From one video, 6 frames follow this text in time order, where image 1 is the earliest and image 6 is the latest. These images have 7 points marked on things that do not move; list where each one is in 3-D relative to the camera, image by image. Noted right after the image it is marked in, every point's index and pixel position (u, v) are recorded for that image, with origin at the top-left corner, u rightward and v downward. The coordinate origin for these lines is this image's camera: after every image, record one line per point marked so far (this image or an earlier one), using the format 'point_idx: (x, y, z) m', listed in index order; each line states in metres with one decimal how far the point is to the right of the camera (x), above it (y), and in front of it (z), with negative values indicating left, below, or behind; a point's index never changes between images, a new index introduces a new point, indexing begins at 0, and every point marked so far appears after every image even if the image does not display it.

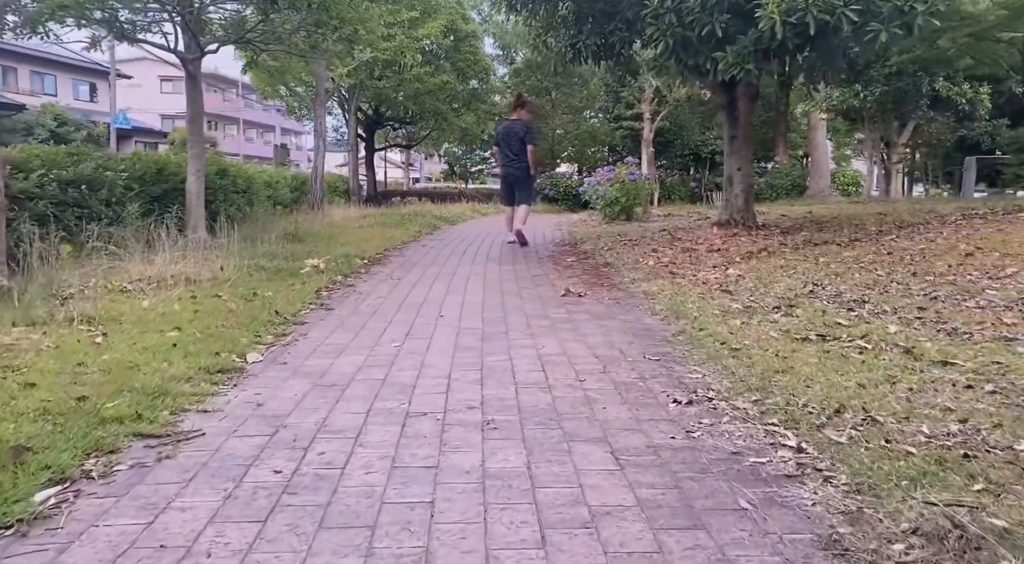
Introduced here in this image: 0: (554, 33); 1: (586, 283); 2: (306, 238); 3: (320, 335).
0: (+0.5, +3.3, +12.9) m
1: (+0.7, 0.0, +8.8) m
2: (-2.9, +0.6, +13.9) m
3: (-1.2, -0.3, +5.8) m
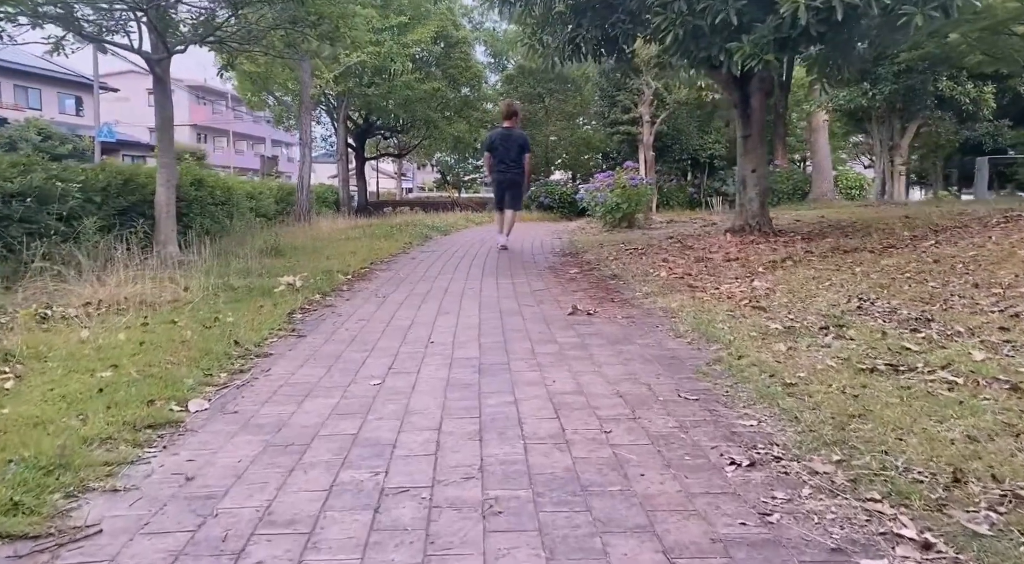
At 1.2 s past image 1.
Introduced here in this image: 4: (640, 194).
0: (+0.5, +3.1, +12.0) m
1: (+0.7, -0.1, +7.9) m
2: (-2.9, +0.4, +12.9) m
3: (-1.1, -0.4, +4.9) m
4: (+2.2, +1.5, +17.2) m
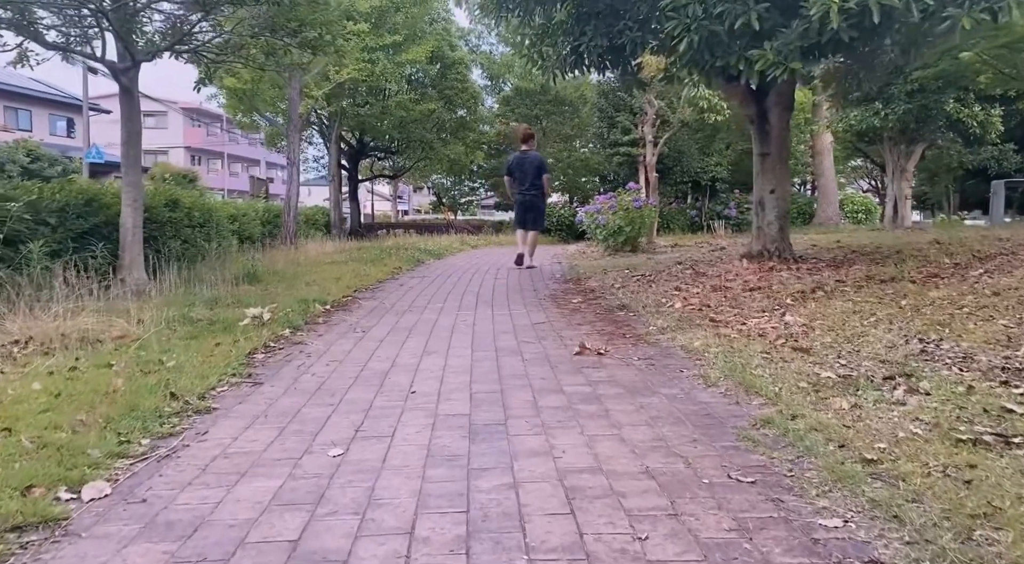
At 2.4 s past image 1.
0: (+0.4, +2.8, +11.1) m
1: (+0.6, -0.4, +6.9) m
2: (-3.0, 0.0, +11.9) m
3: (-1.1, -0.6, +3.9) m
4: (+2.2, +1.1, +16.2) m
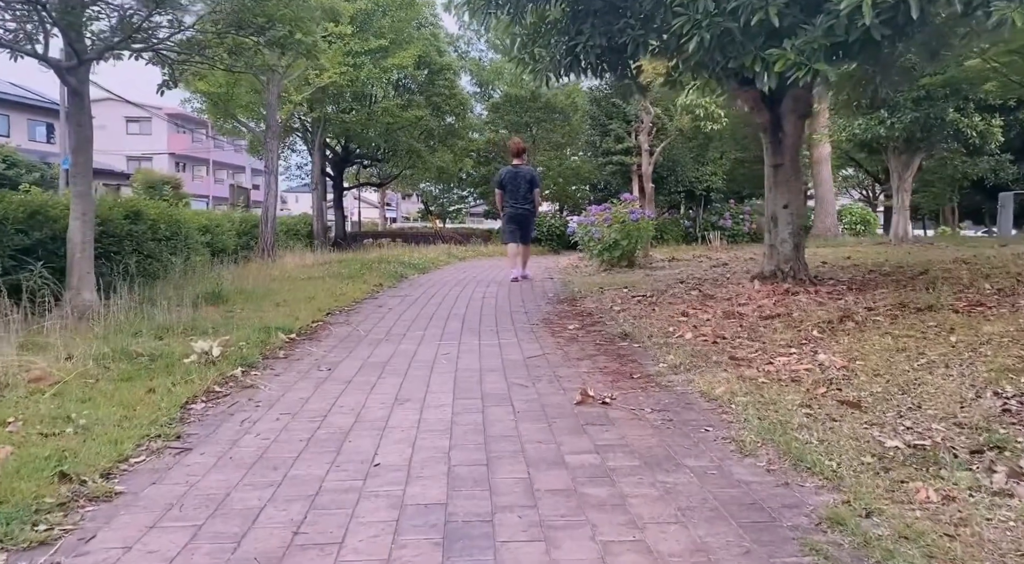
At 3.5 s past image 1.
0: (+0.3, +2.5, +10.1) m
1: (+0.6, -0.6, +6.0) m
2: (-3.1, -0.2, +10.9) m
3: (-1.2, -0.8, +2.9) m
4: (+2.0, +0.8, +15.3) m
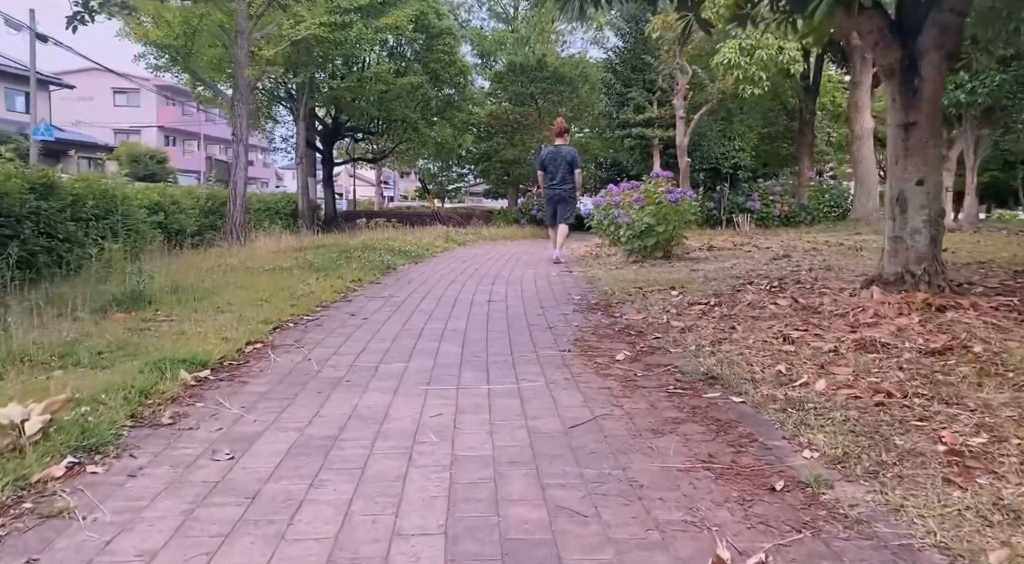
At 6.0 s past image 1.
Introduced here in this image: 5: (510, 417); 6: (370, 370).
0: (+0.5, +2.5, +7.4) m
1: (+0.7, -0.7, +3.3) m
2: (-2.9, -0.2, +8.2) m
3: (-1.0, -0.9, +0.2) m
4: (+2.2, +0.9, +12.6) m
5: (0.0, -0.6, +4.3) m
6: (-0.8, -0.5, +5.4) m
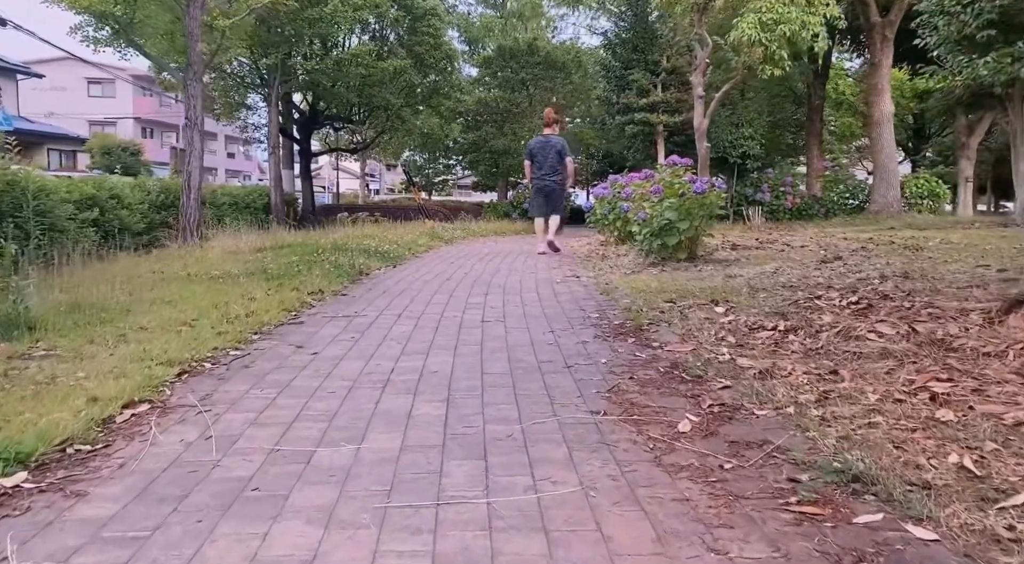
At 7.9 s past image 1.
0: (+0.5, +2.4, +5.4) m
1: (+0.8, -0.8, +1.3) m
2: (-2.9, -0.3, +6.2) m
3: (-0.9, -1.1, -1.8) m
4: (+2.1, +0.8, +10.6) m
5: (0.0, -0.7, +2.3) m
6: (-0.8, -0.6, +3.4) m
